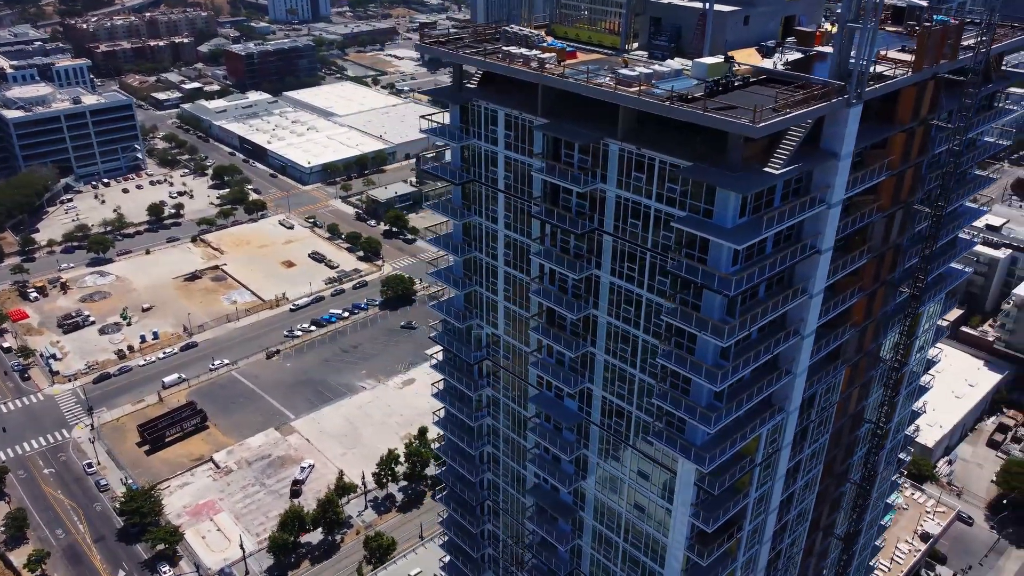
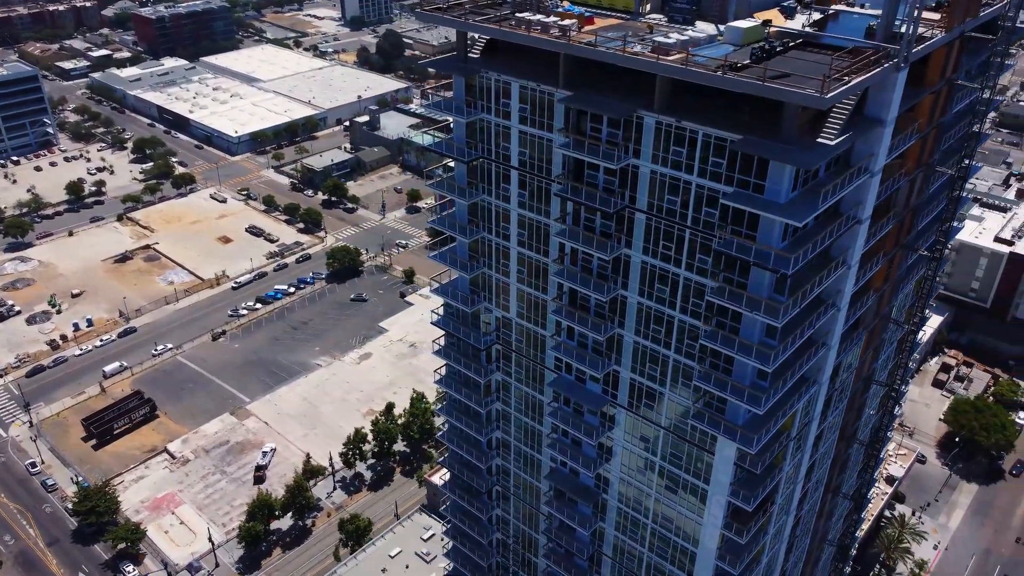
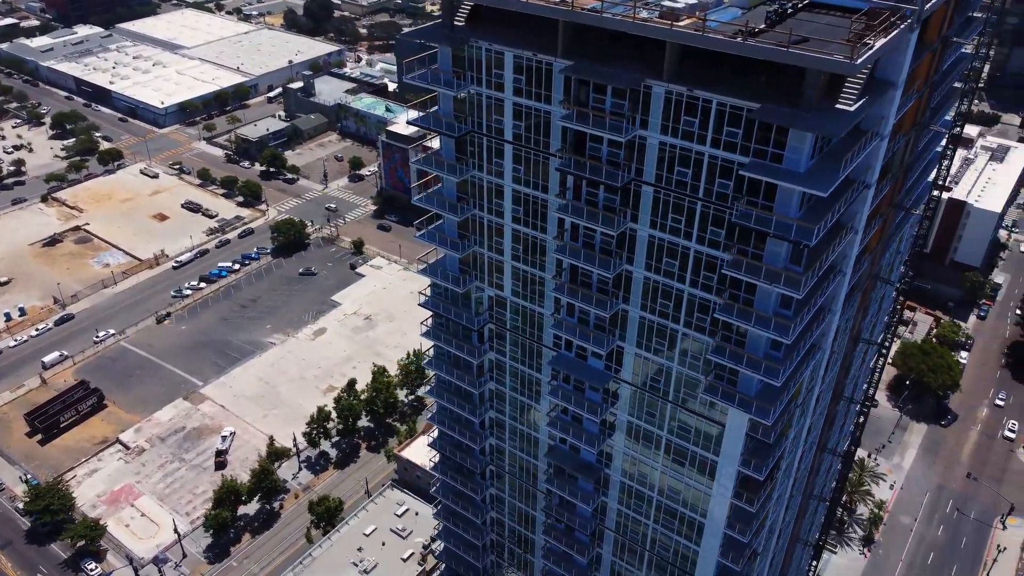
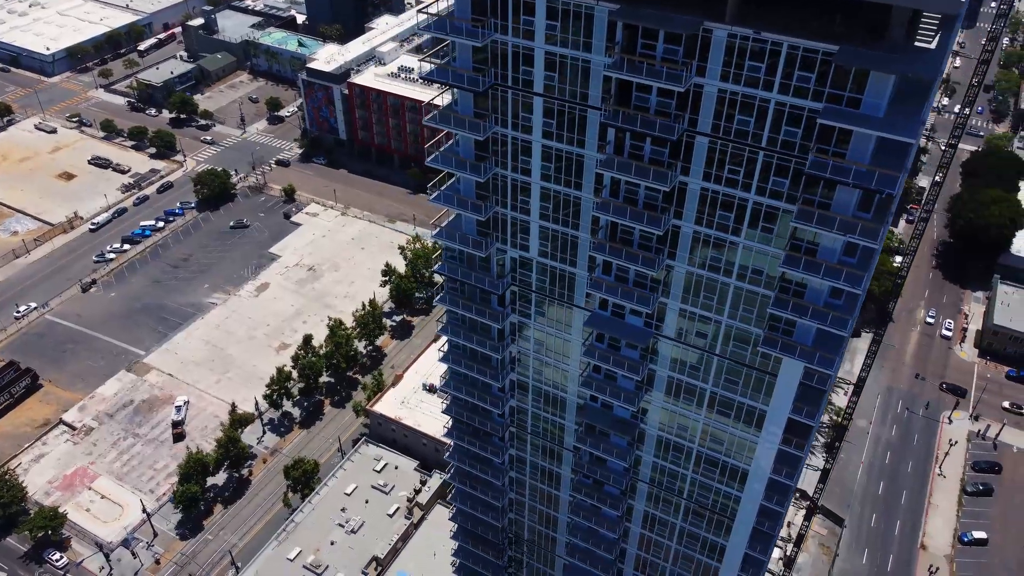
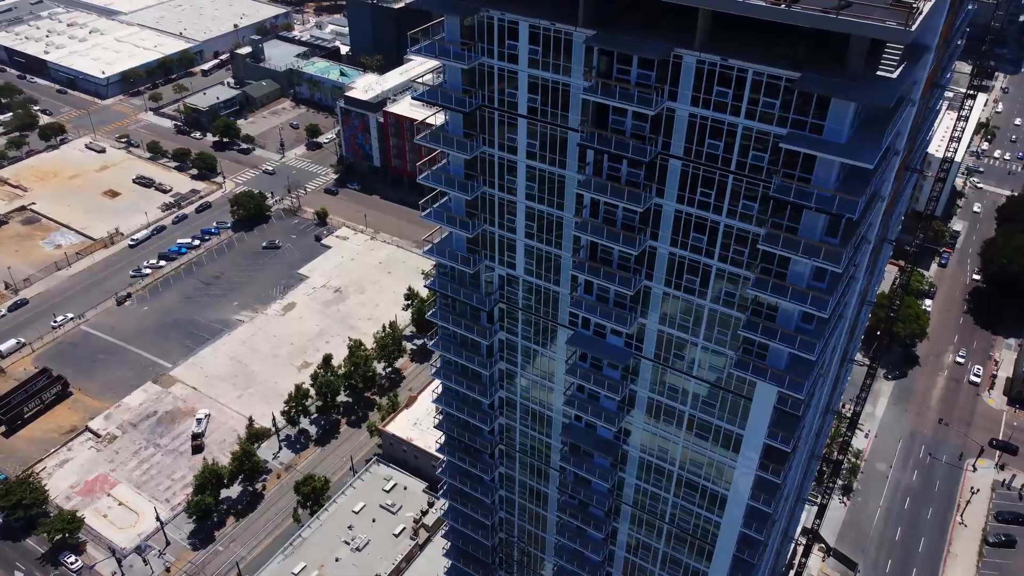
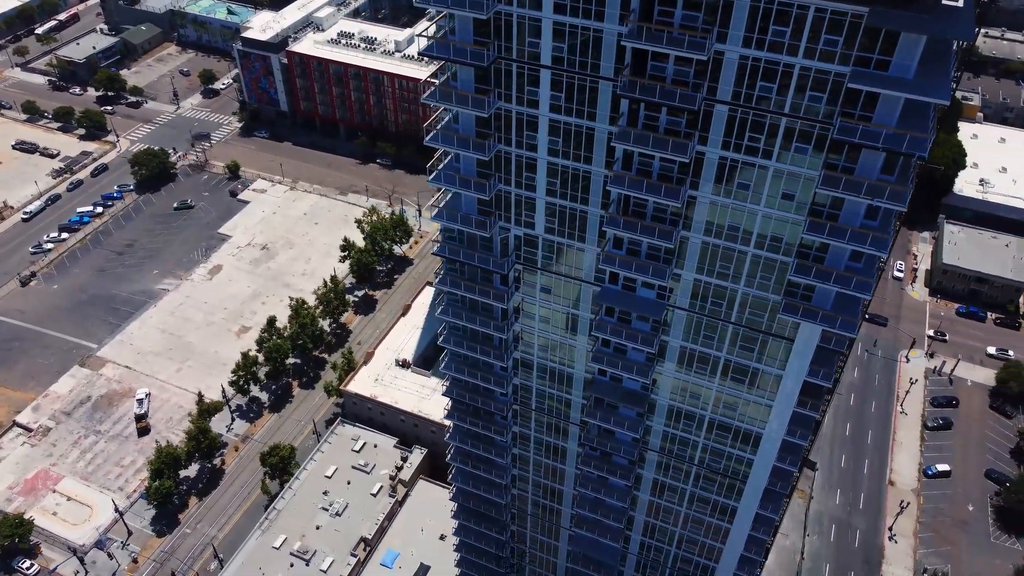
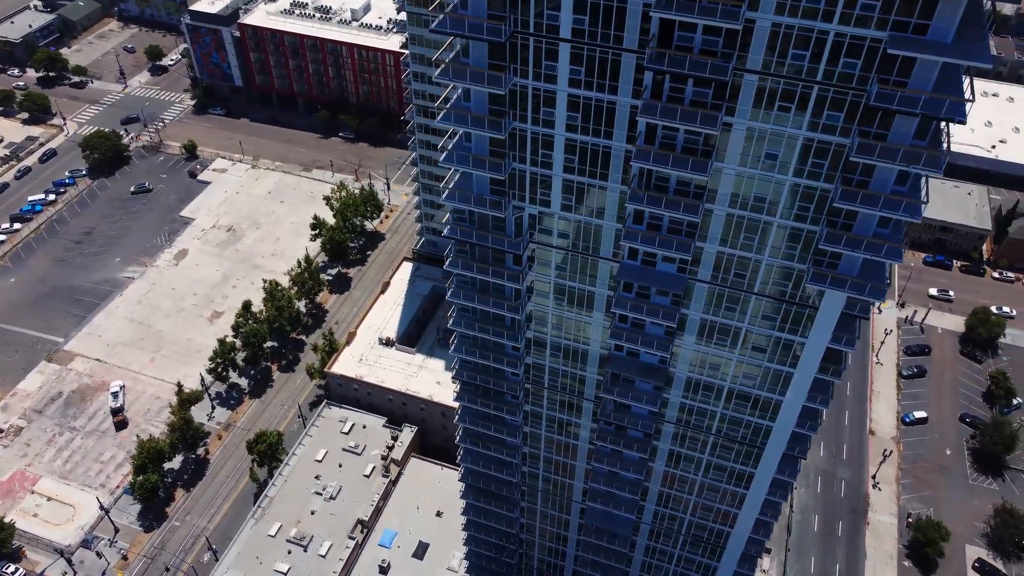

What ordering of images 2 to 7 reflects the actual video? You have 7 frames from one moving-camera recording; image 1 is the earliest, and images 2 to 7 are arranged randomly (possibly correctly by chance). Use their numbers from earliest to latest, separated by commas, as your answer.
2, 3, 5, 4, 6, 7
